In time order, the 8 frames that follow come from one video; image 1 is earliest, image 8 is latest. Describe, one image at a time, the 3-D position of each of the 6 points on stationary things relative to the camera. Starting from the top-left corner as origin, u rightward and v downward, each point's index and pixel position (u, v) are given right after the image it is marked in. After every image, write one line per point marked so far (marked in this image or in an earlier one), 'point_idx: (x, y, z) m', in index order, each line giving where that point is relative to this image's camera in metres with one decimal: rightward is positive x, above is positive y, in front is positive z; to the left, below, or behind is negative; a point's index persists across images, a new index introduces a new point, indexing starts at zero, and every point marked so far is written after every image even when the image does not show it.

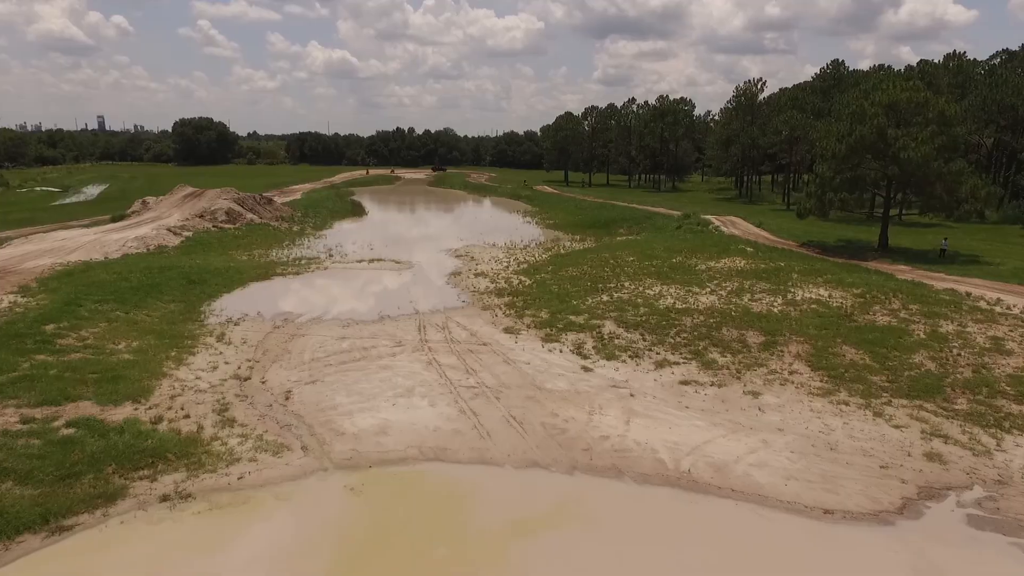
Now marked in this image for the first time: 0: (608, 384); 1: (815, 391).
0: (+2.4, -2.4, +17.7) m
1: (+7.4, -2.5, +17.5) m
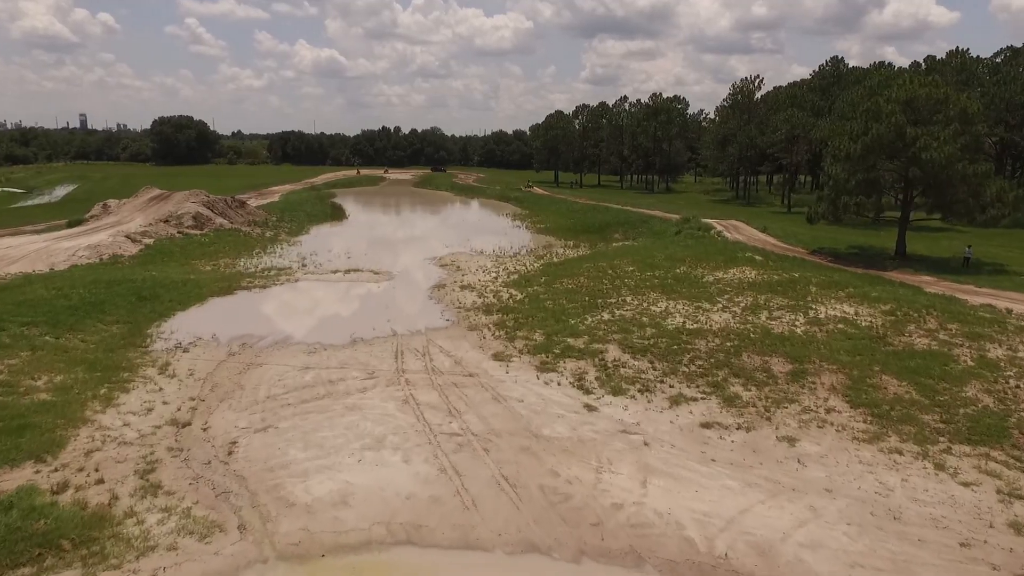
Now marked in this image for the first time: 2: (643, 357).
0: (+2.2, -3.0, +15.0) m
1: (+7.2, -3.1, +14.9) m
2: (+3.6, -1.9, +19.5) m
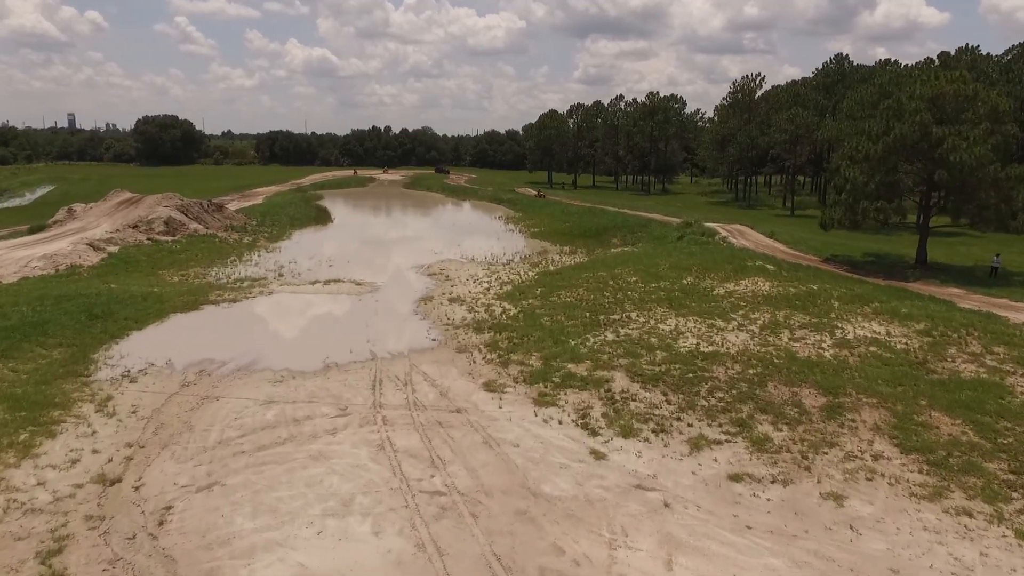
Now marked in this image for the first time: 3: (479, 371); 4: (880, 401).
0: (+2.1, -3.5, +12.6) m
1: (+7.1, -3.6, +12.5) m
2: (+3.4, -2.4, +17.2) m
3: (-0.9, -2.2, +19.0) m
4: (+8.2, -2.5, +16.1) m
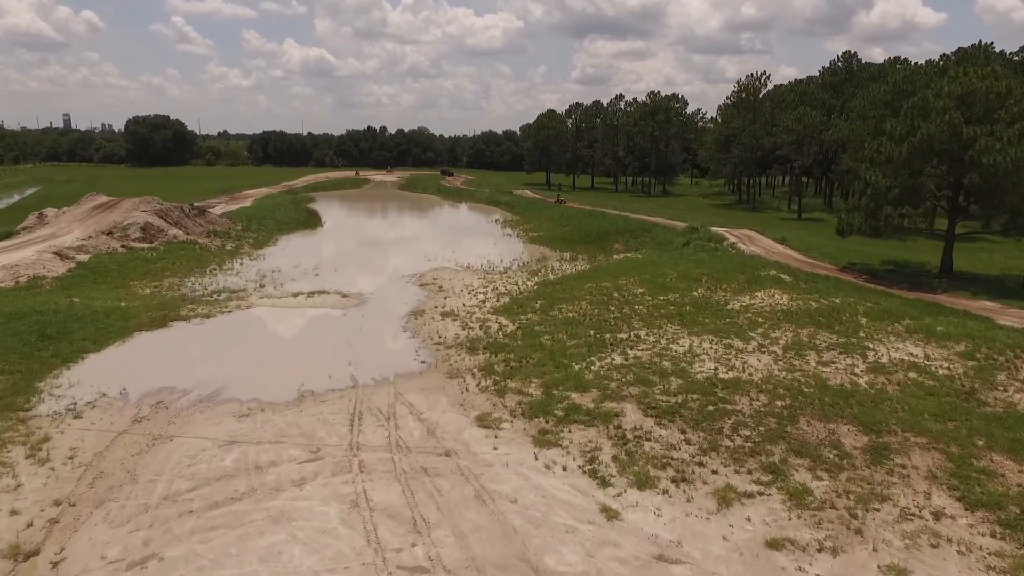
0: (+2.0, -3.9, +10.5) m
1: (+7.0, -4.0, +10.5) m
2: (+3.3, -2.8, +15.1) m
3: (-1.0, -2.7, +16.9) m
4: (+8.2, -3.0, +14.0) m
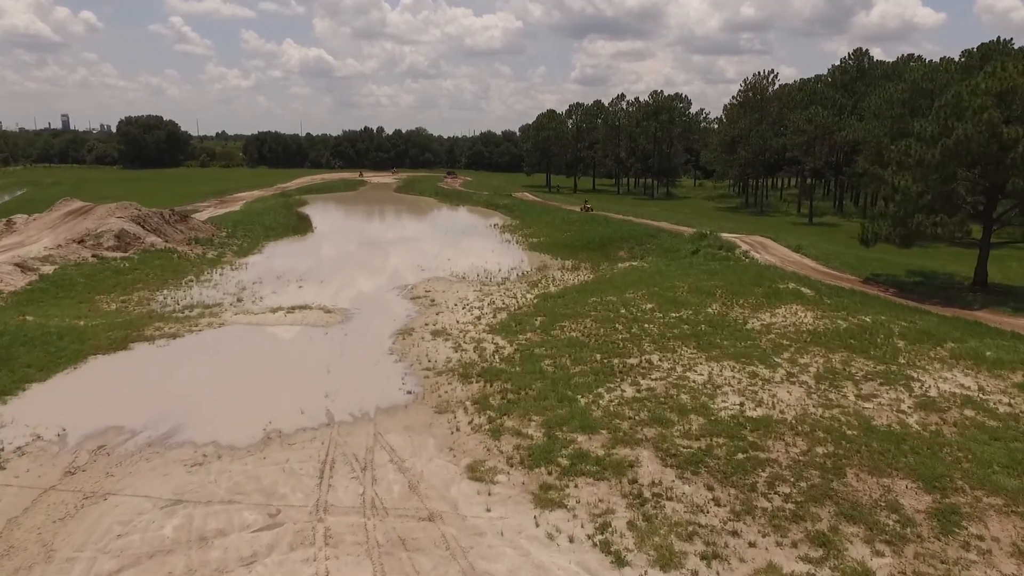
0: (+2.0, -4.5, +8.3) m
1: (+7.0, -4.5, +8.2) m
2: (+3.3, -3.4, +12.8) m
3: (-1.0, -3.2, +14.7) m
4: (+8.1, -3.5, +11.8) m
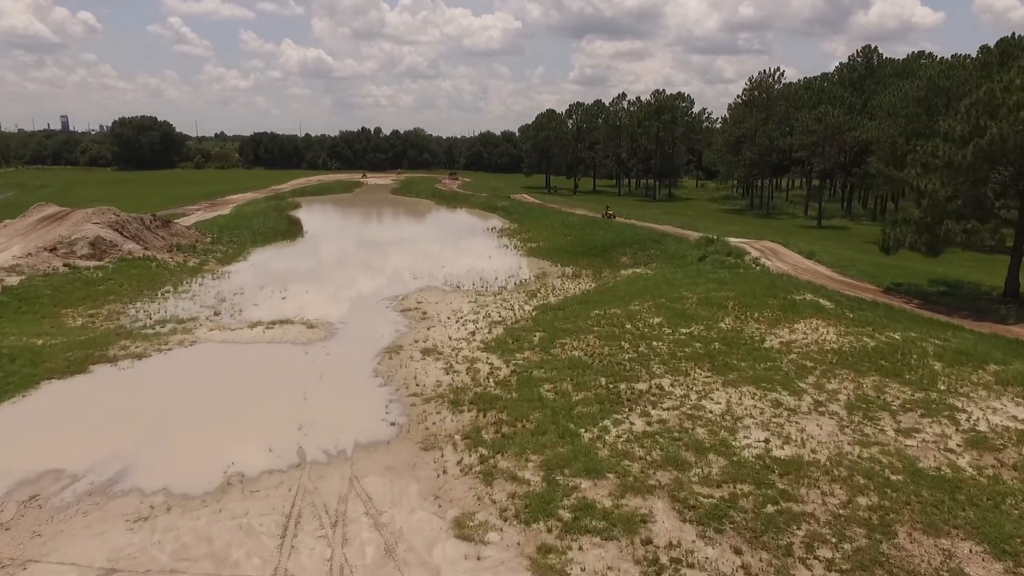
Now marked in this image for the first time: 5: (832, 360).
0: (+1.9, -4.9, +6.4) m
1: (+6.9, -5.0, +6.4) m
2: (+3.2, -3.8, +11.0) m
3: (-1.1, -3.6, +12.8) m
4: (+8.0, -3.9, +9.9) m
5: (+8.2, -1.8, +18.5) m
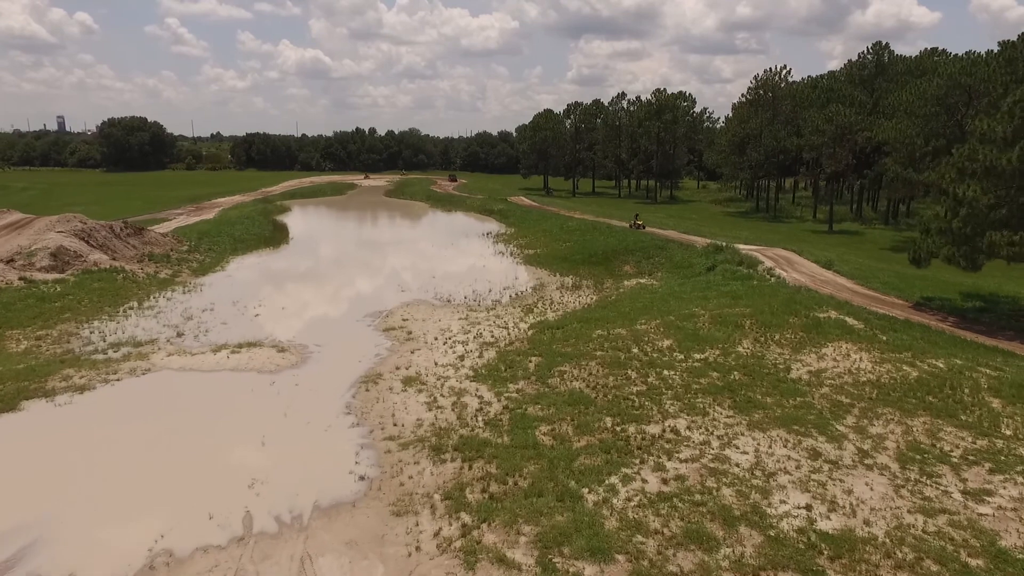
0: (+1.7, -5.4, +4.0) m
1: (+6.7, -5.5, +3.9) m
2: (+3.0, -4.4, +8.5) m
3: (-1.3, -4.2, +10.3) m
4: (+7.8, -4.4, +7.5) m
5: (+8.0, -2.4, +16.0) m
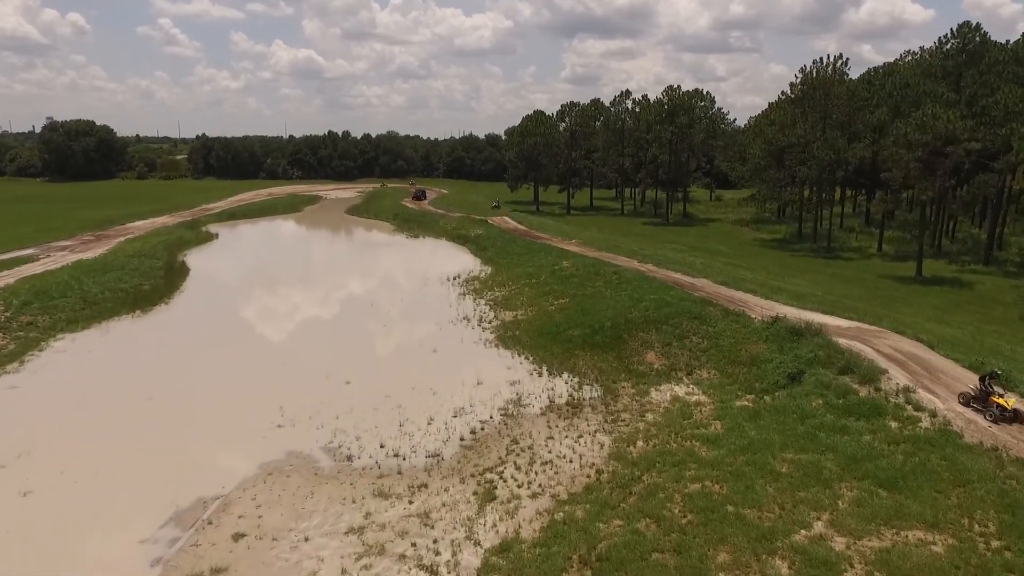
0: (+0.7, -8.9, -9.1) m
1: (+5.8, -8.9, -9.1) m
2: (+2.0, -7.8, -4.5) m
3: (-2.3, -7.7, -2.8) m
4: (+6.8, -7.9, -5.5) m
5: (+7.0, -5.8, +3.0) m
